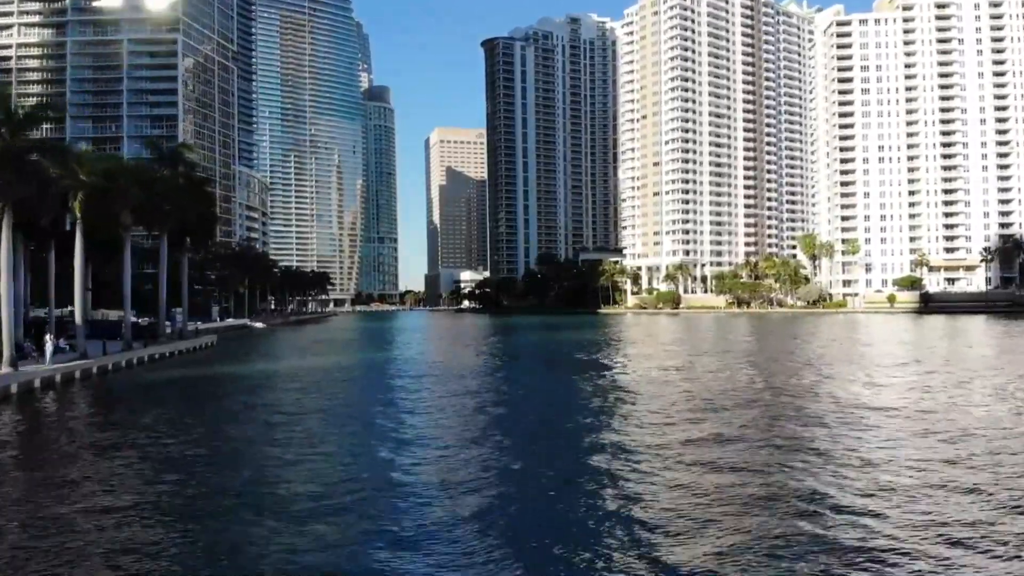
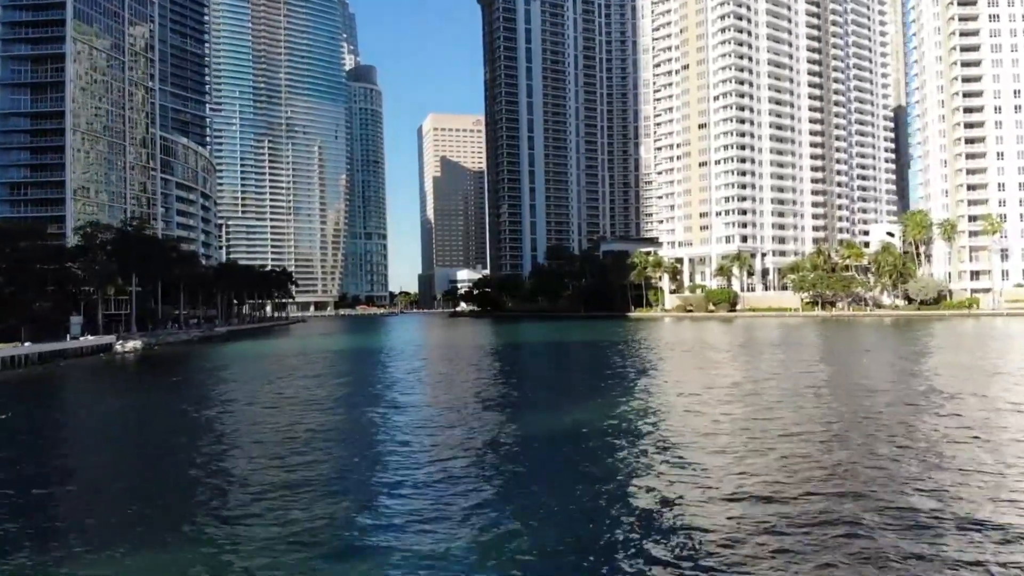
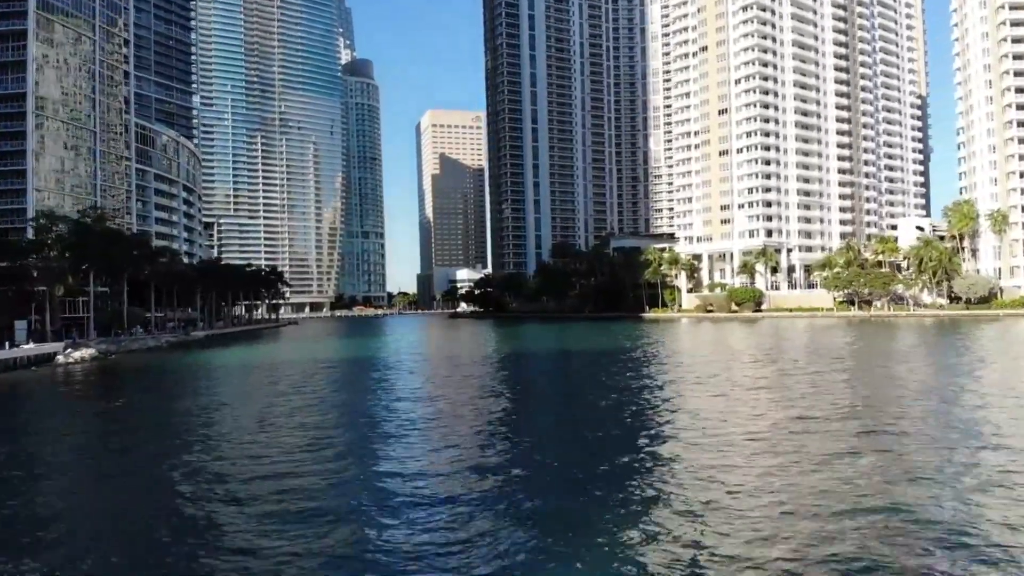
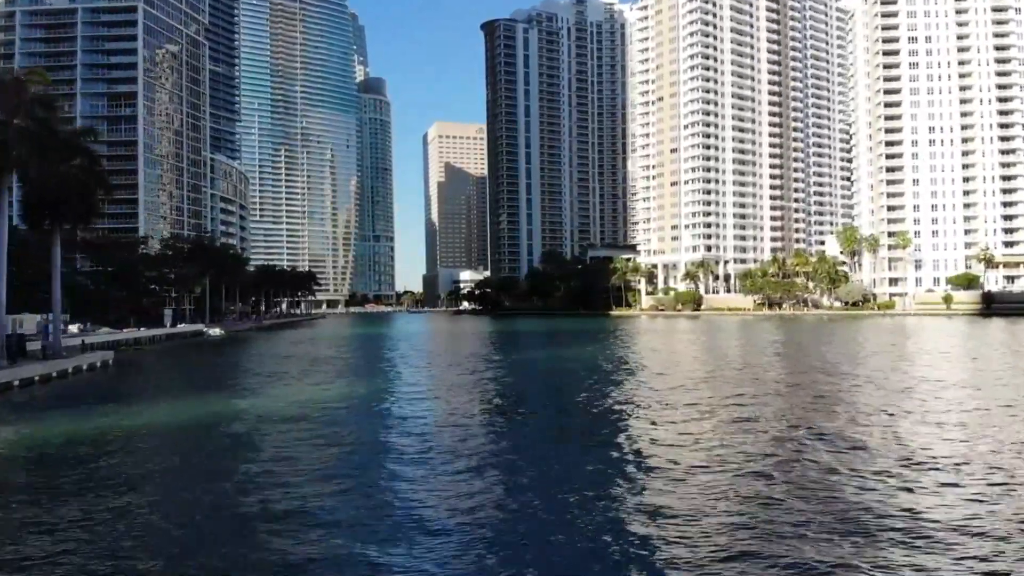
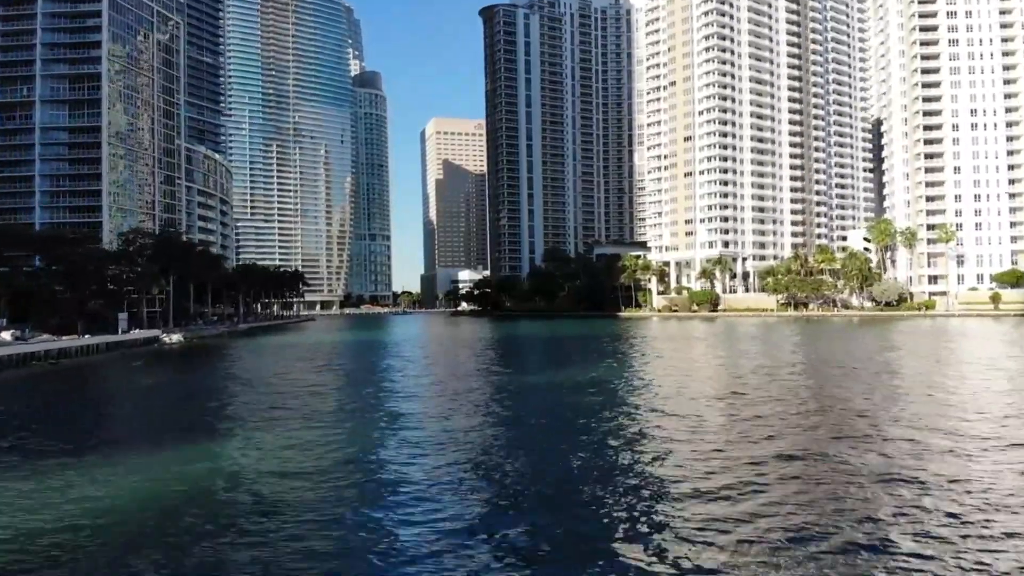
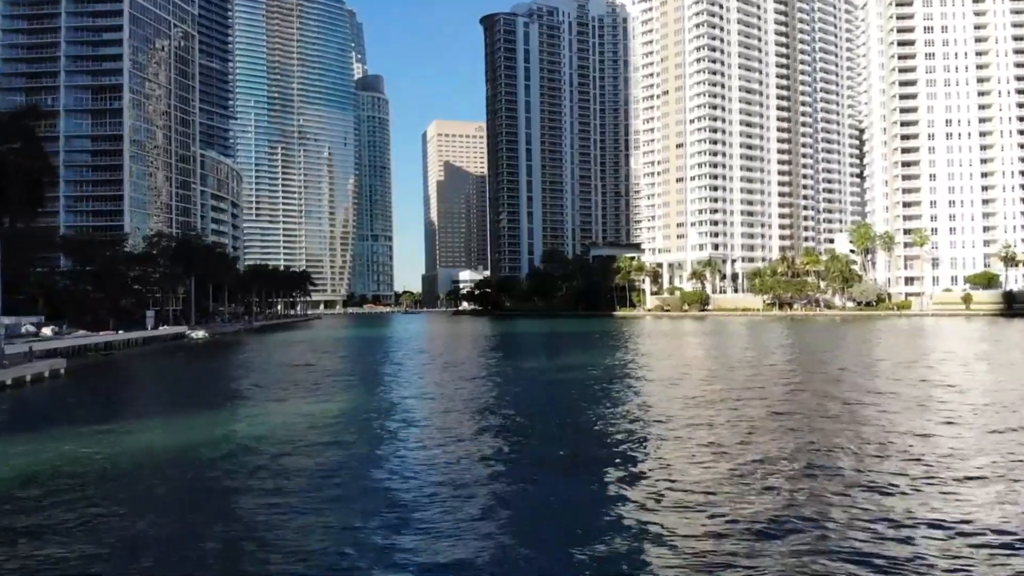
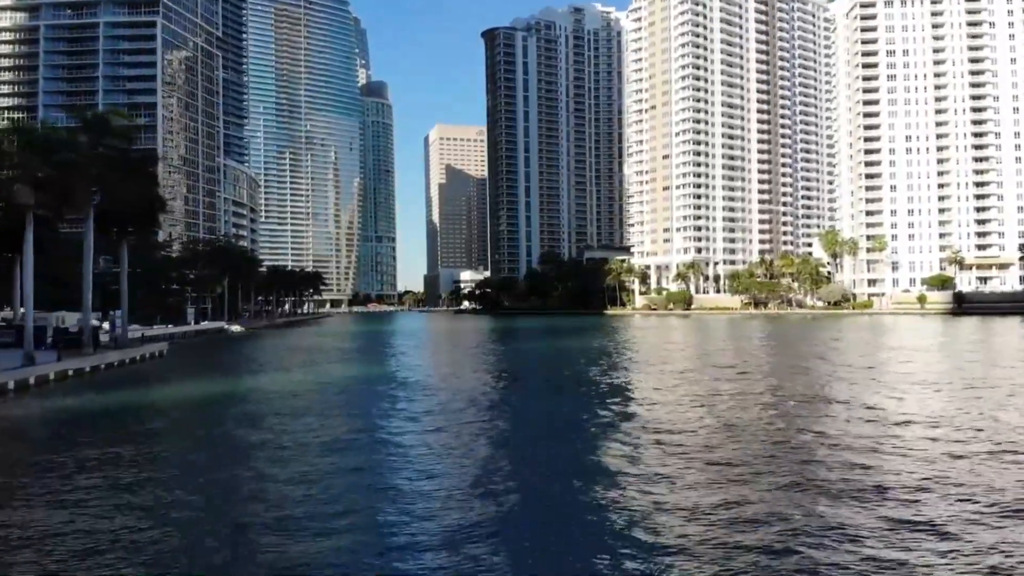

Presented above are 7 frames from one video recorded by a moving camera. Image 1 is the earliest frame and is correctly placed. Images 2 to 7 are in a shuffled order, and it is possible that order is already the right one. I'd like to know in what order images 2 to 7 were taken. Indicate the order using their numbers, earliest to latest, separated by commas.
7, 4, 6, 5, 2, 3
